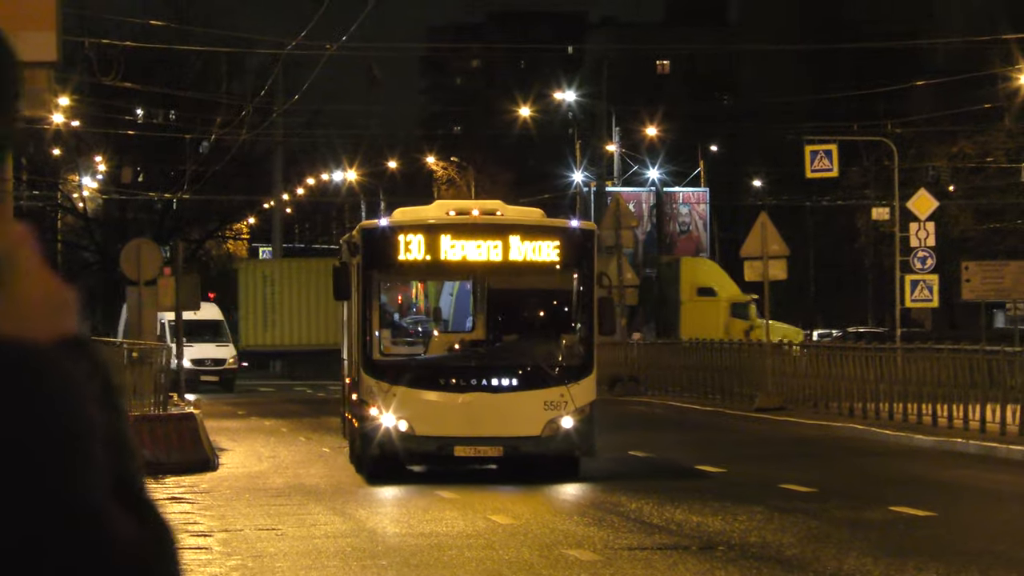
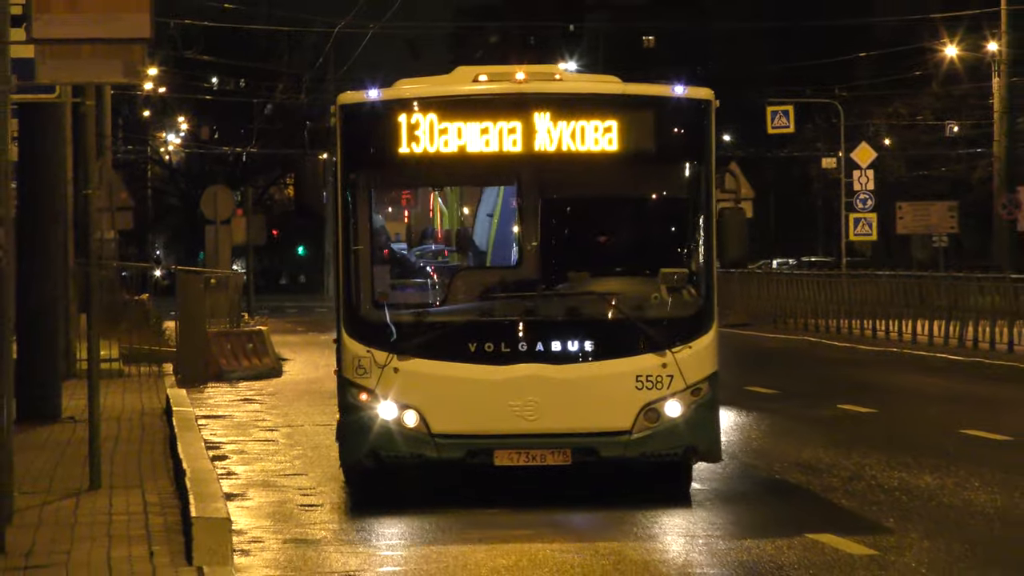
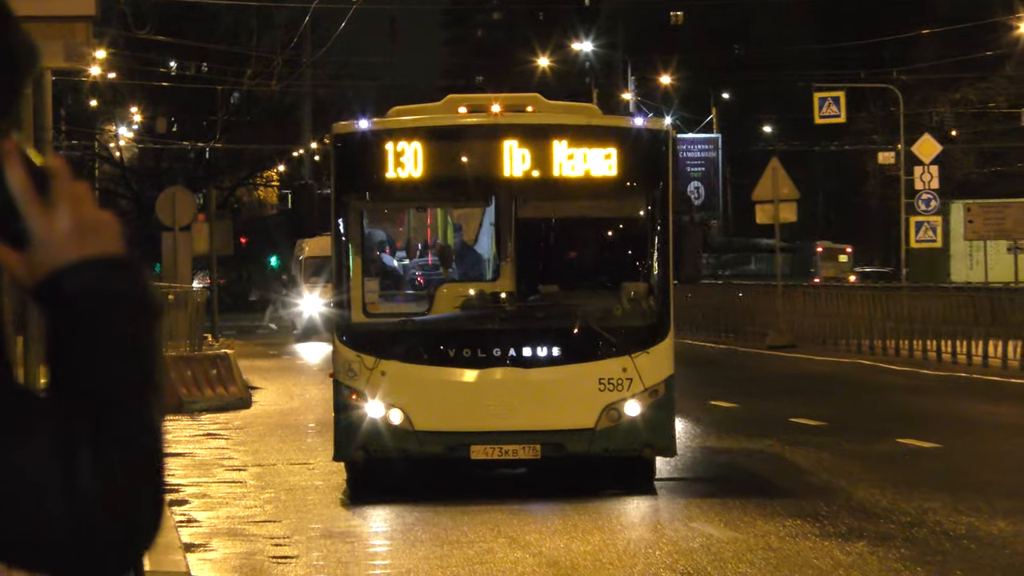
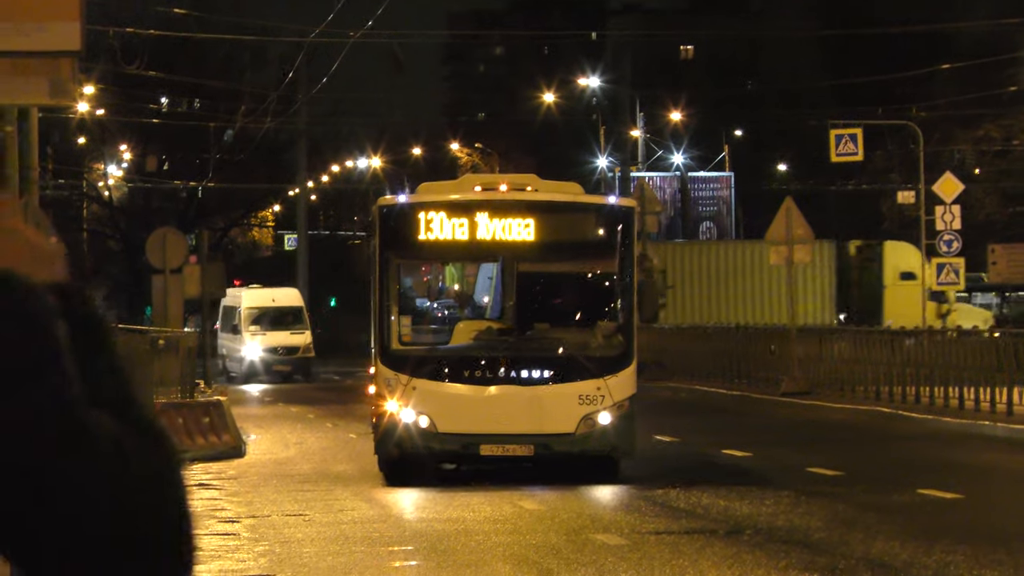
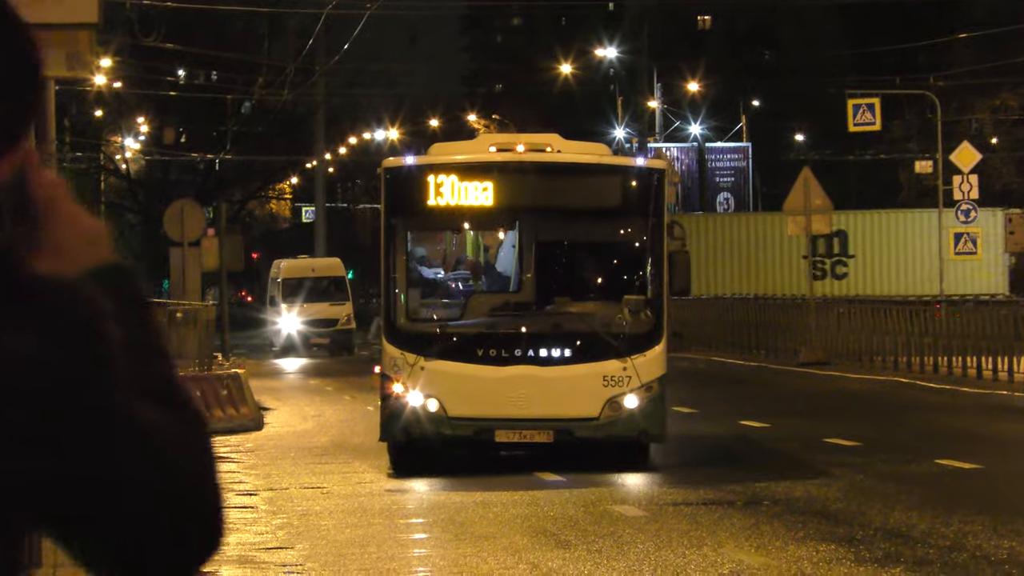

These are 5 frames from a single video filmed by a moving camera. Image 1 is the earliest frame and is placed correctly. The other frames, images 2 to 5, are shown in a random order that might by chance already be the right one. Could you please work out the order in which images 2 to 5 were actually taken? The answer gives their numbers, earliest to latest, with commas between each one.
4, 5, 3, 2
